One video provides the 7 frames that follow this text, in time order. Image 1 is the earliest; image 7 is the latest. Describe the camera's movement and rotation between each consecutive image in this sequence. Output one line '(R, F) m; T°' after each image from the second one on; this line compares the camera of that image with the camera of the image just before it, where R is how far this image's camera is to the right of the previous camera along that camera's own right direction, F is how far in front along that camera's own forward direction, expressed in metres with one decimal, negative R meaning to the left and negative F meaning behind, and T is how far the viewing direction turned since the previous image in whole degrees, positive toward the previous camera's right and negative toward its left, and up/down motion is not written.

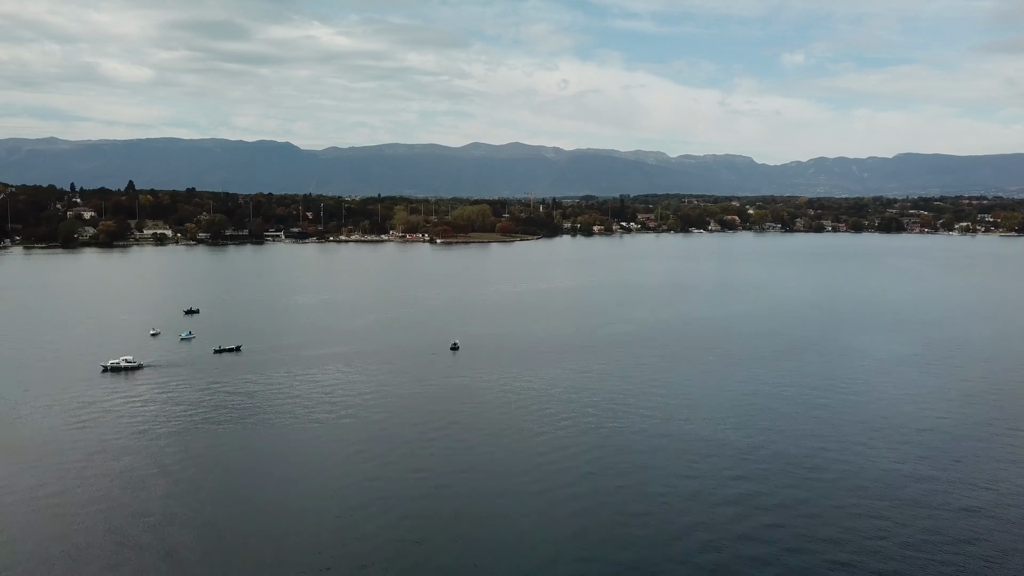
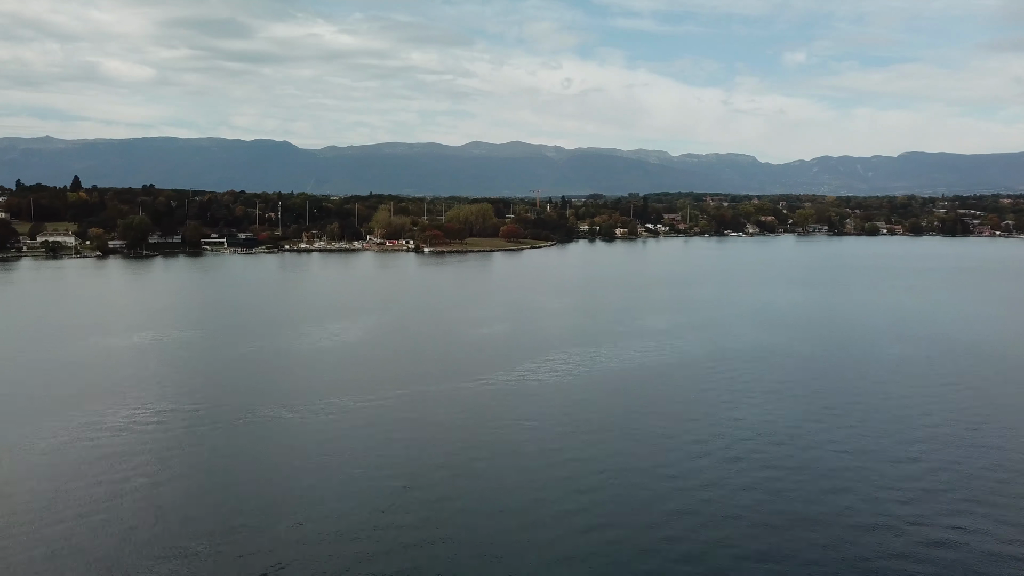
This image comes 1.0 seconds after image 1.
(-0.6, +14.7) m; 0°
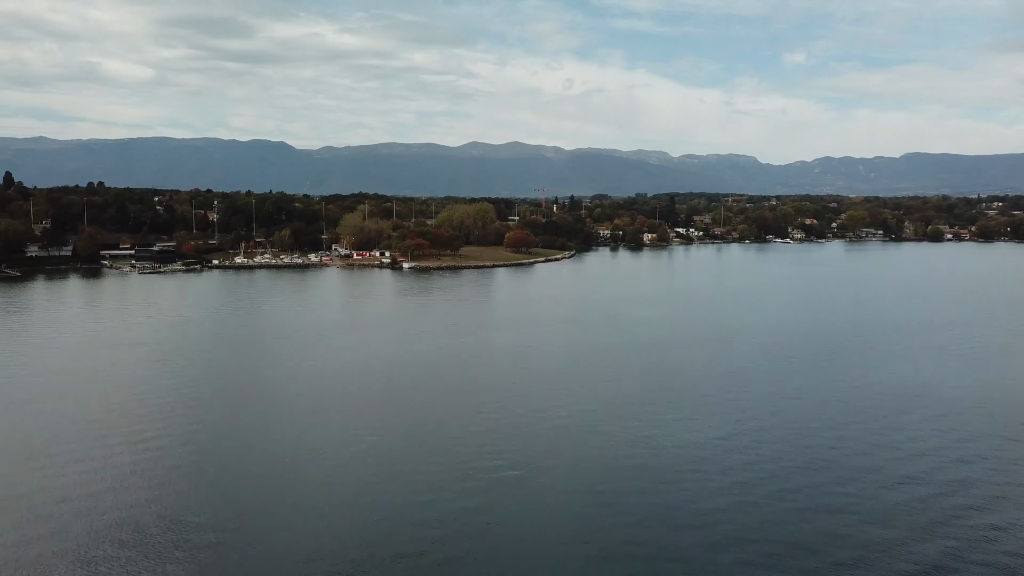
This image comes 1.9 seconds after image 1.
(-0.5, +13.3) m; 0°
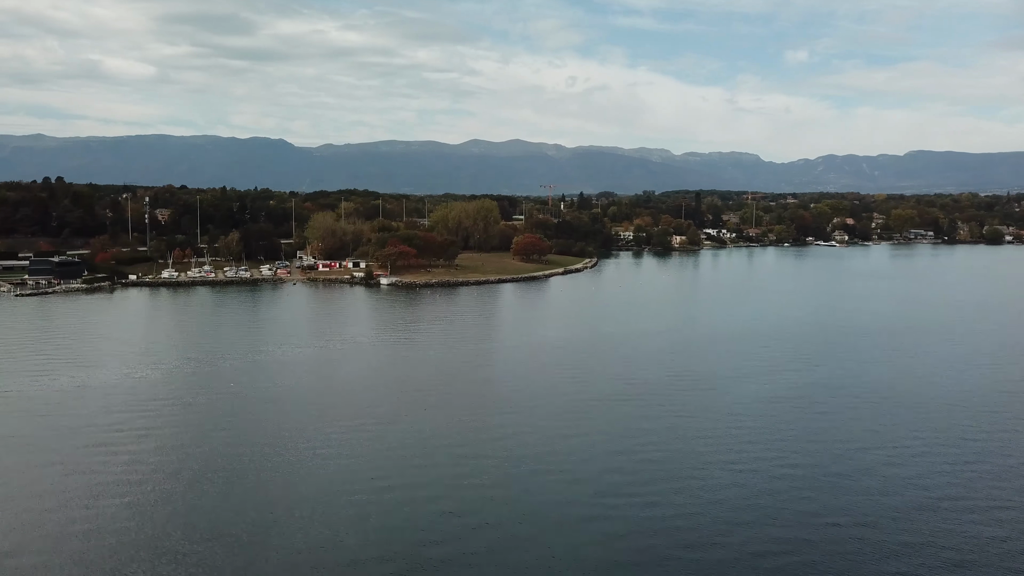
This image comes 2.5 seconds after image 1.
(-0.4, +9.0) m; 0°
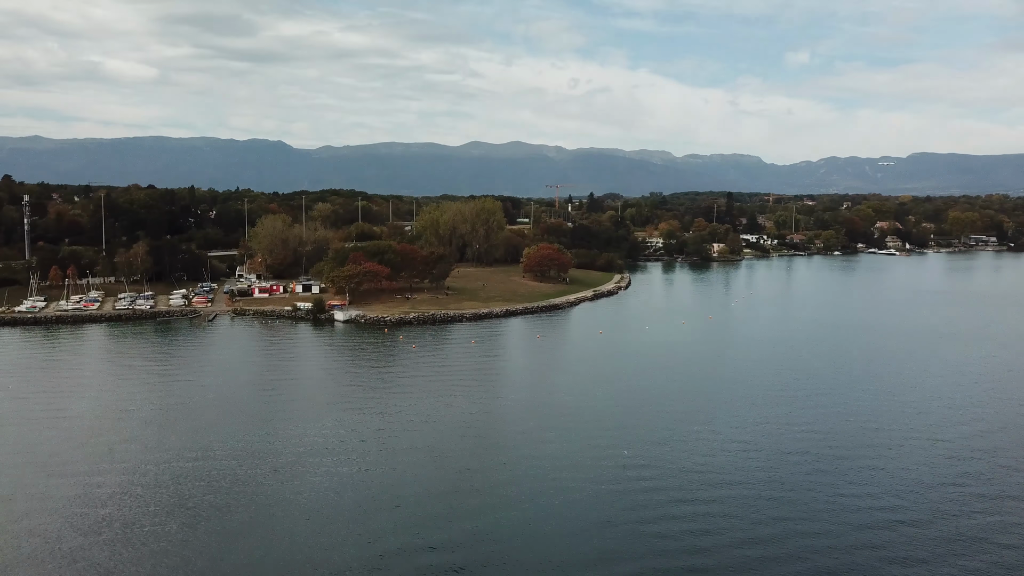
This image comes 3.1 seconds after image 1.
(-0.4, +9.1) m; 0°
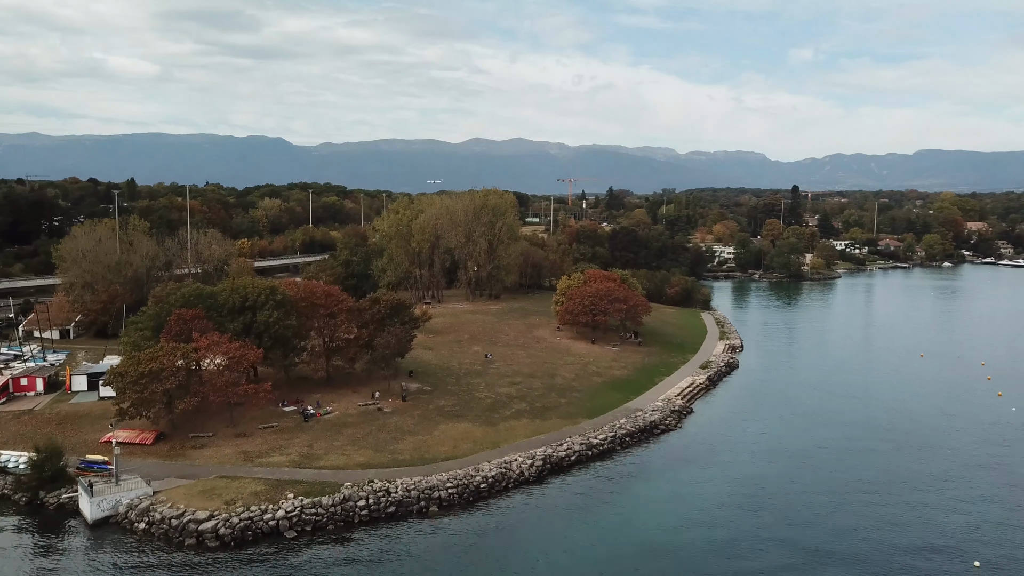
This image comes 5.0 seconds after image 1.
(-0.5, +13.0) m; 0°
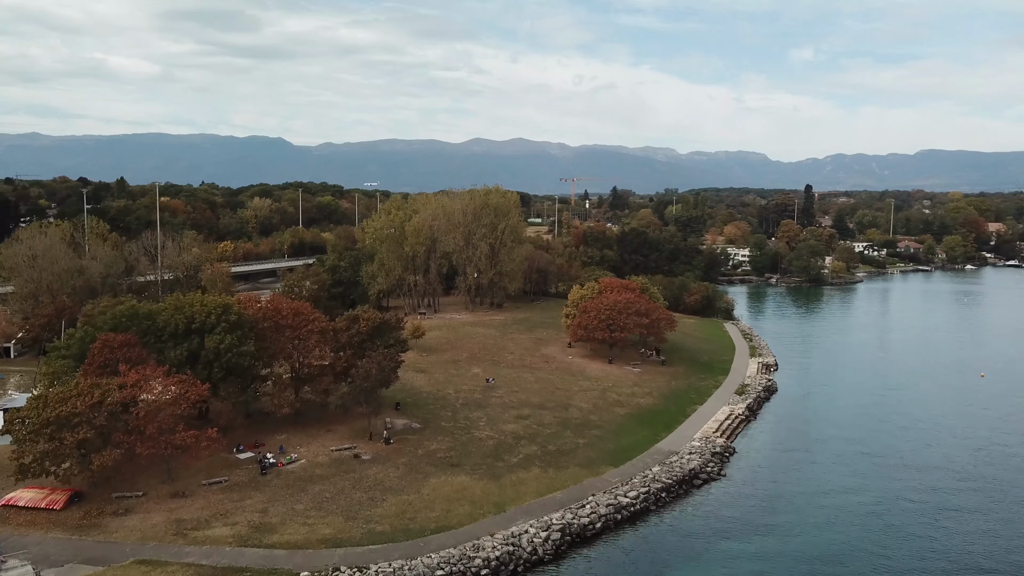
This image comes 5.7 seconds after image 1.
(-0.1, +1.9) m; 0°
